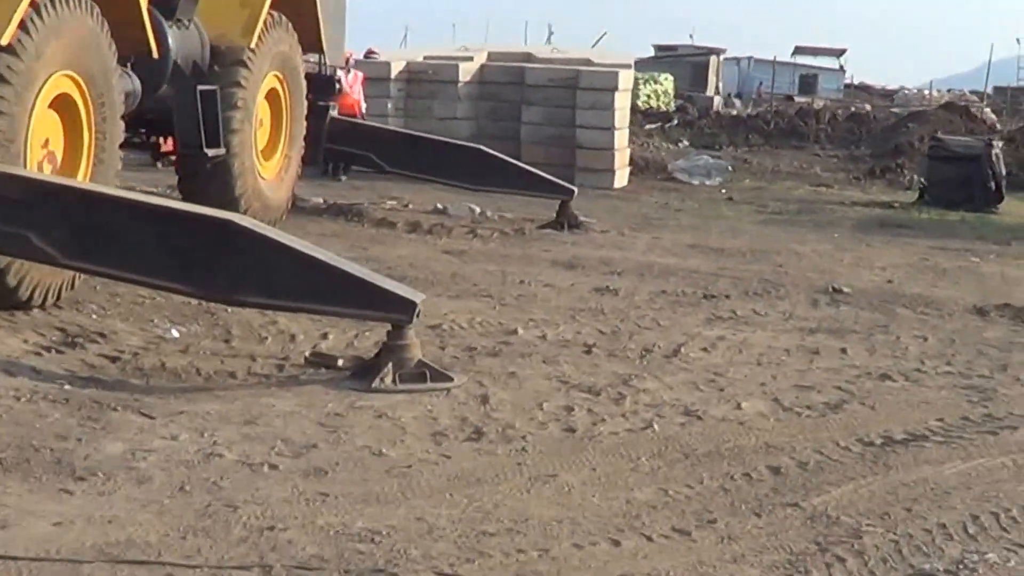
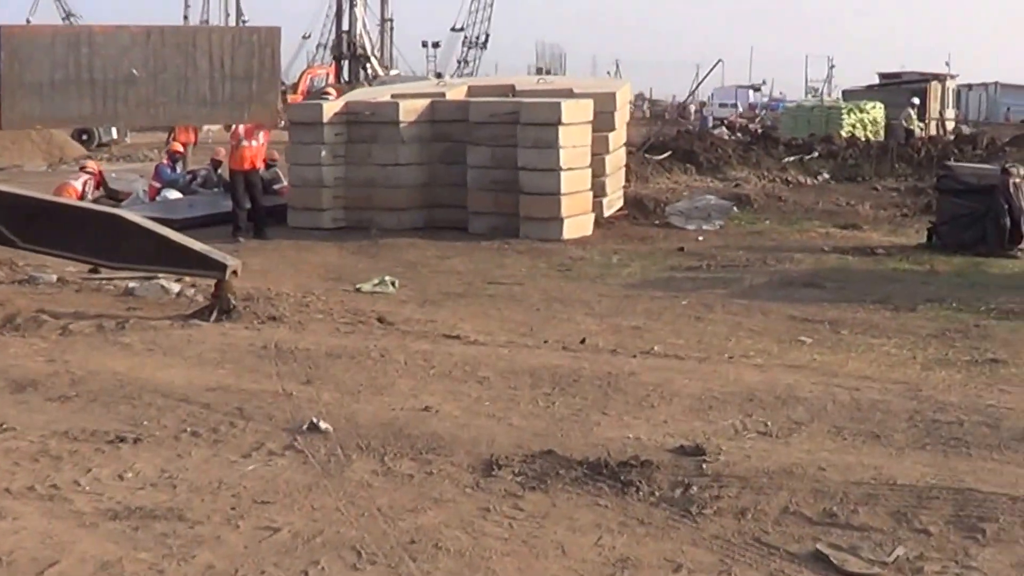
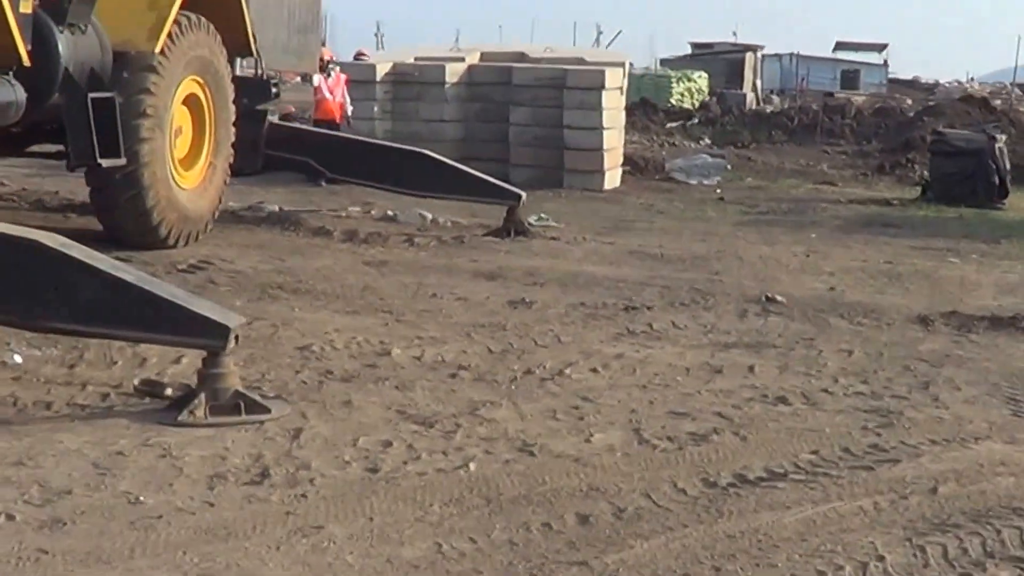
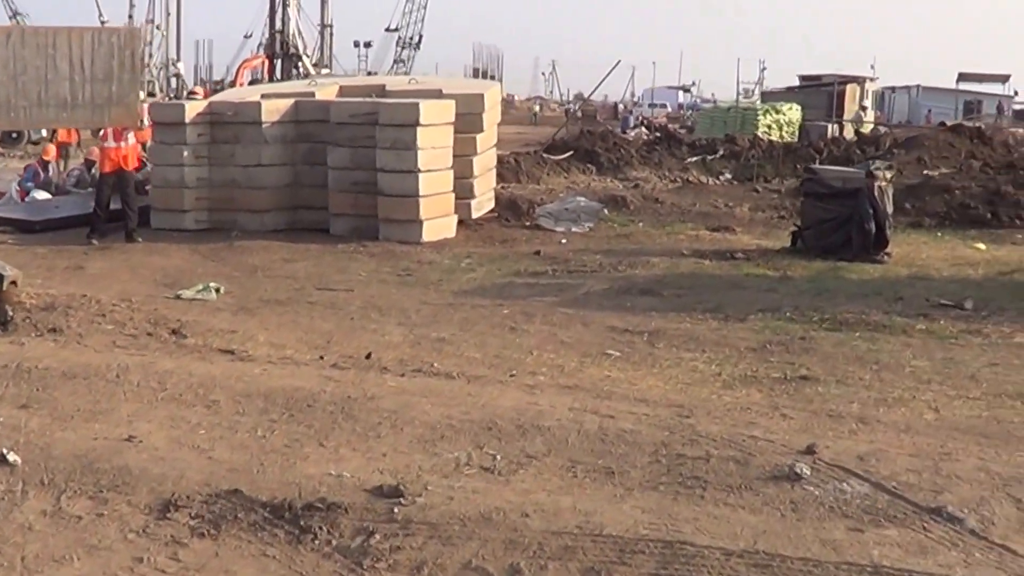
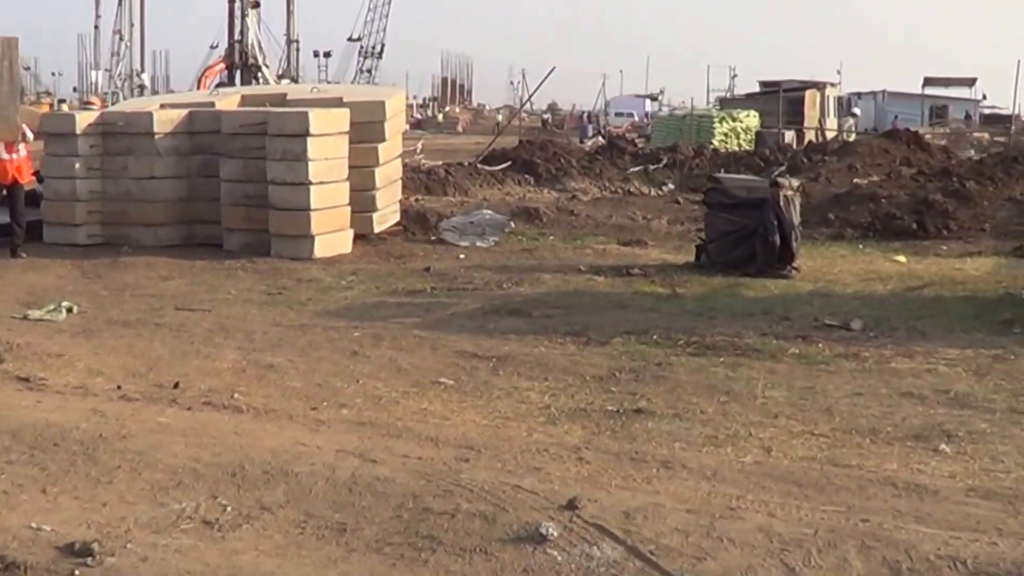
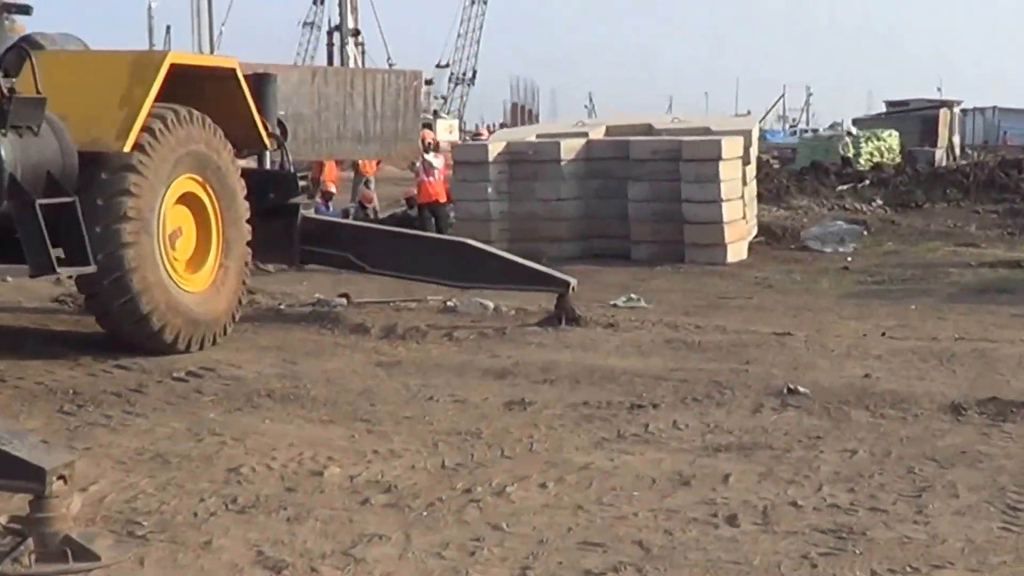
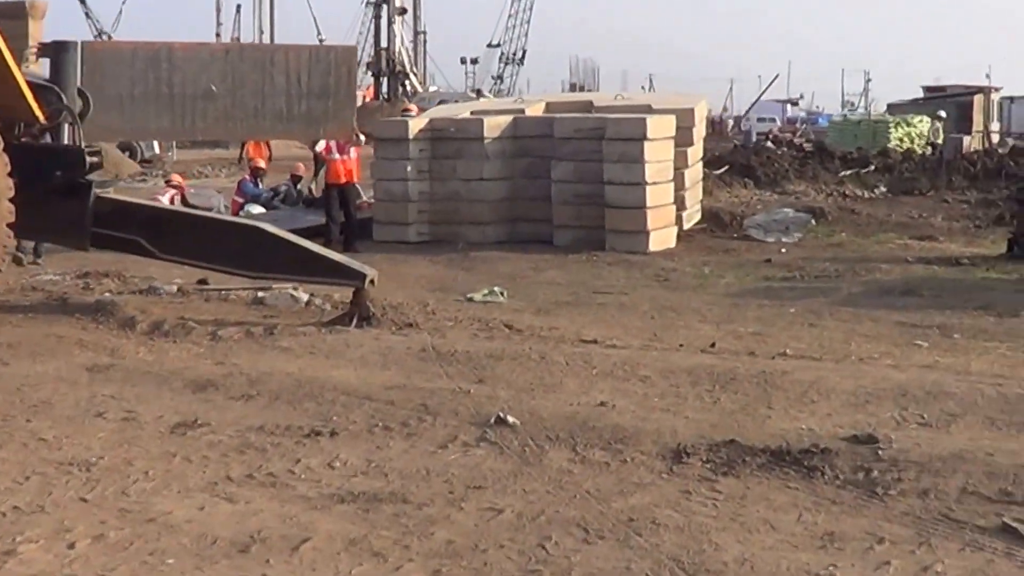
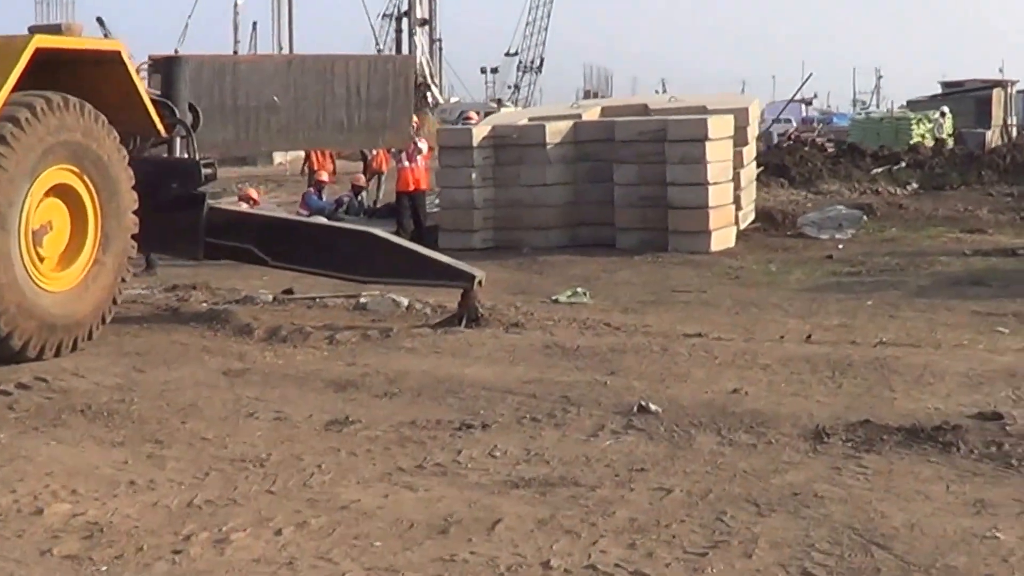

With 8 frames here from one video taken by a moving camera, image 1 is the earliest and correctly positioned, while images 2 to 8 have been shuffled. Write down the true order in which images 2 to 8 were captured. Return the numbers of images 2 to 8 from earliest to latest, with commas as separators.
3, 6, 8, 7, 2, 4, 5
